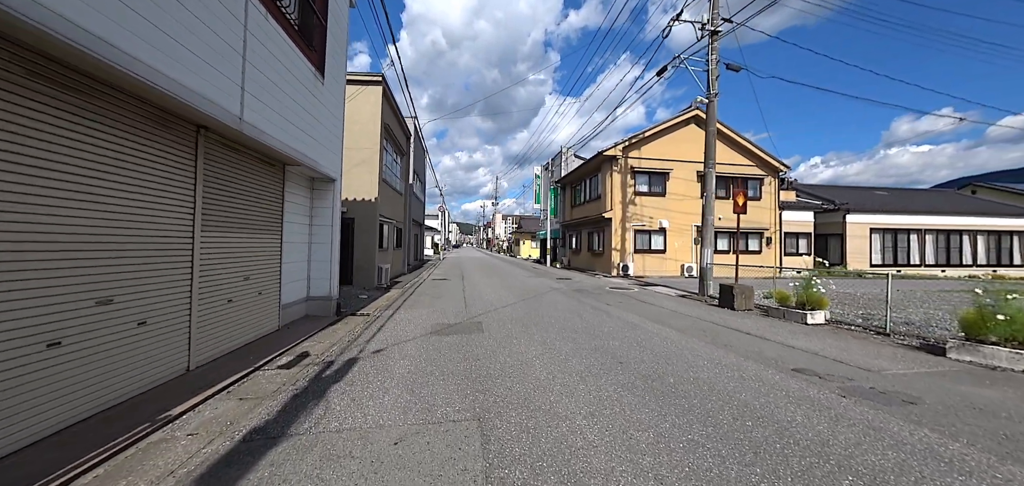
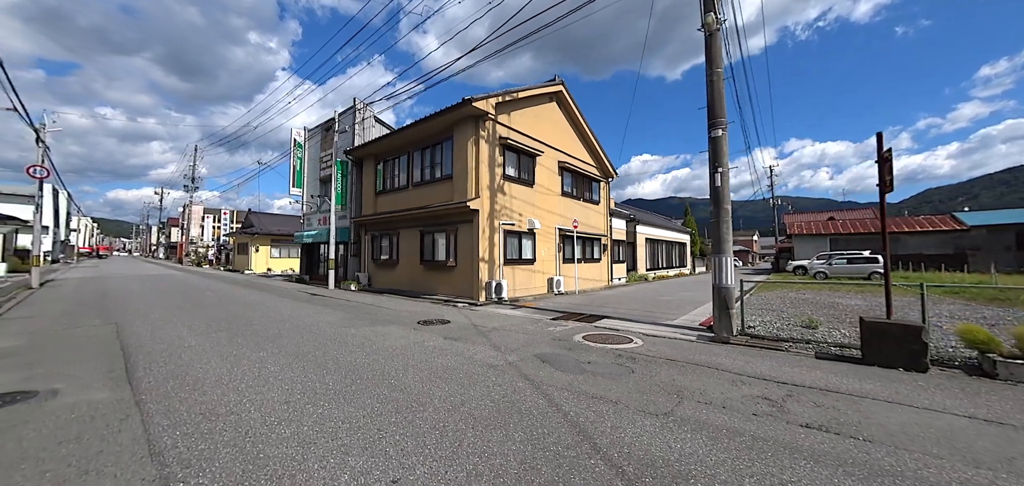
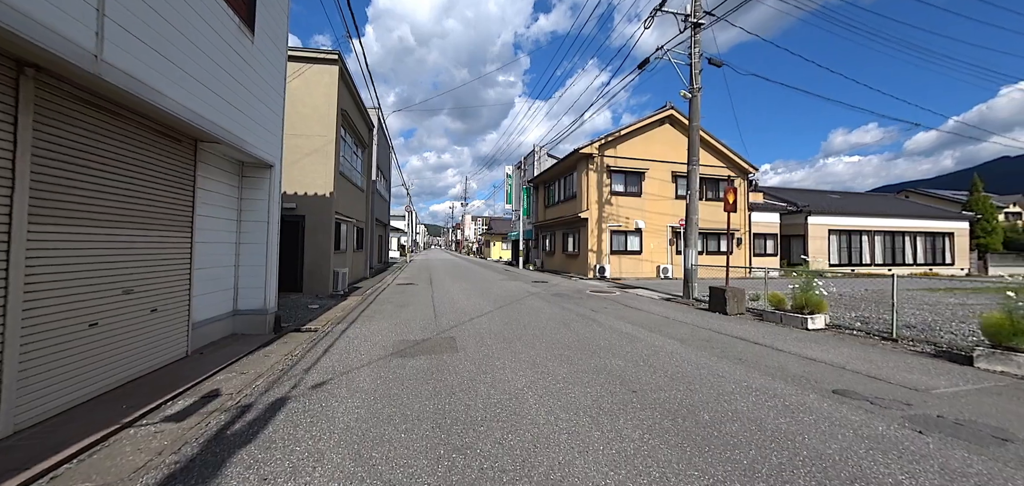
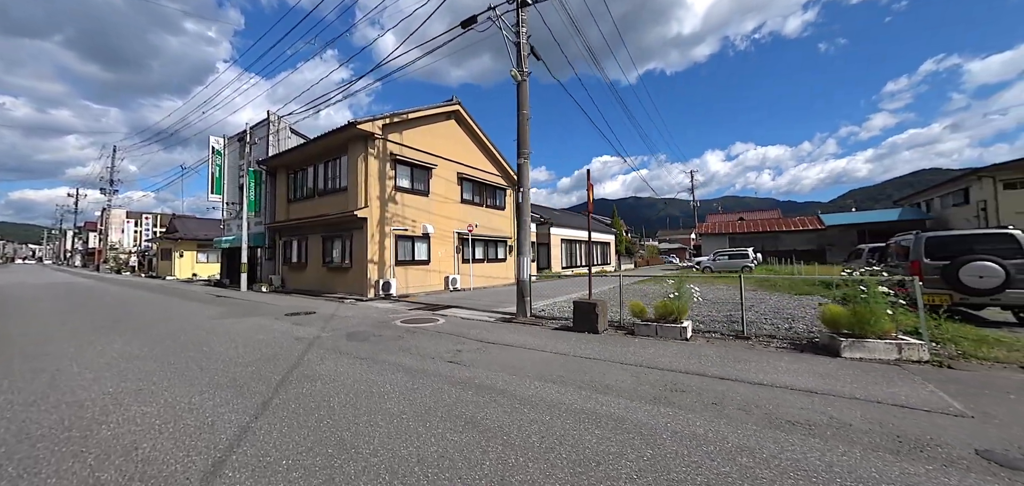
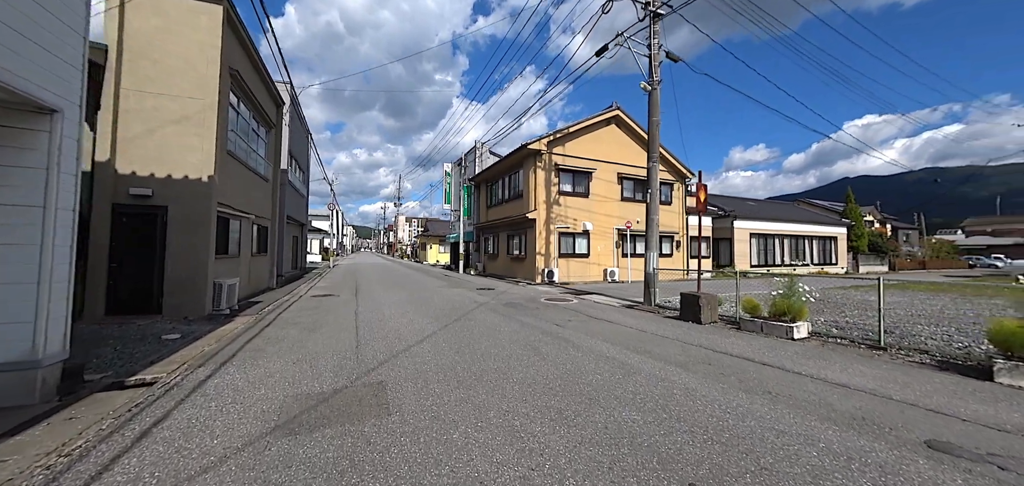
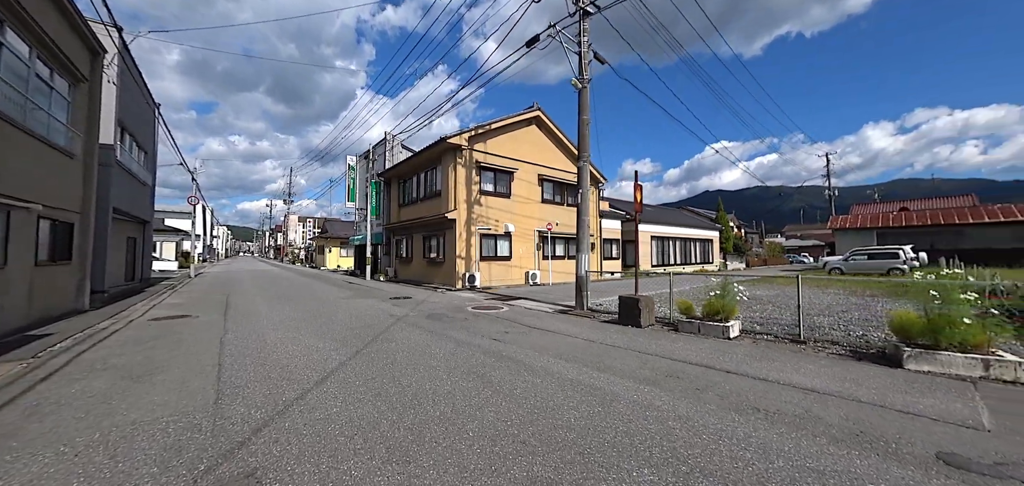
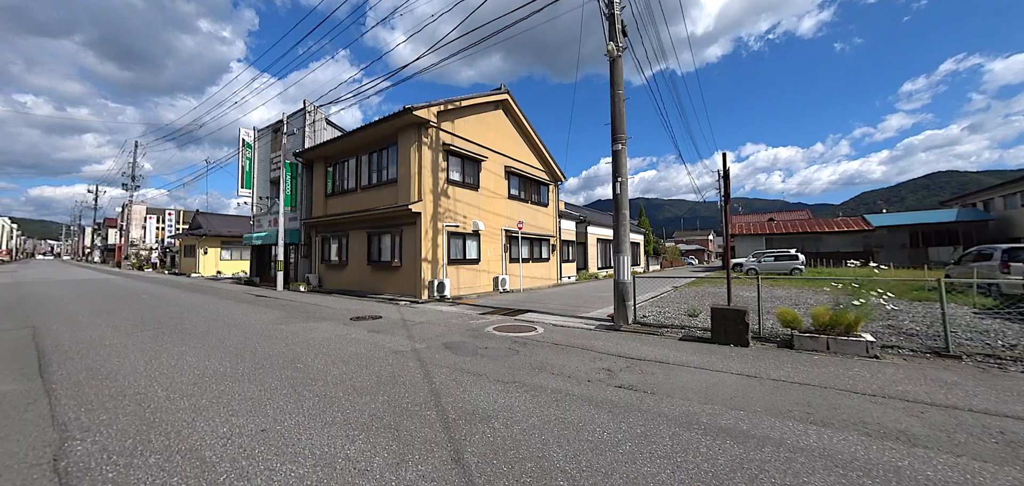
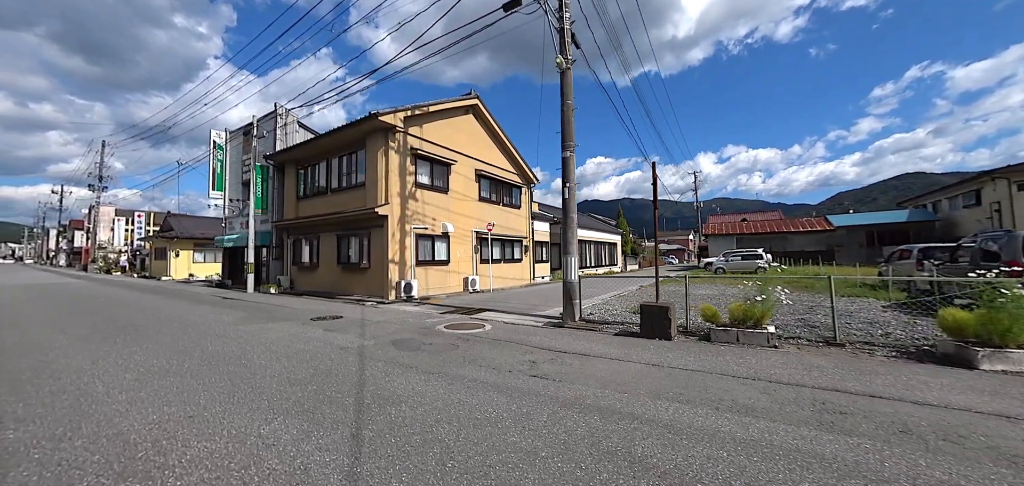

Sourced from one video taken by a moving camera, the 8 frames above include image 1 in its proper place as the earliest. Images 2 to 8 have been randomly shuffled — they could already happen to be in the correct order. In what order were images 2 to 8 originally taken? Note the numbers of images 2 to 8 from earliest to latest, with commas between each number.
3, 5, 6, 4, 8, 7, 2
